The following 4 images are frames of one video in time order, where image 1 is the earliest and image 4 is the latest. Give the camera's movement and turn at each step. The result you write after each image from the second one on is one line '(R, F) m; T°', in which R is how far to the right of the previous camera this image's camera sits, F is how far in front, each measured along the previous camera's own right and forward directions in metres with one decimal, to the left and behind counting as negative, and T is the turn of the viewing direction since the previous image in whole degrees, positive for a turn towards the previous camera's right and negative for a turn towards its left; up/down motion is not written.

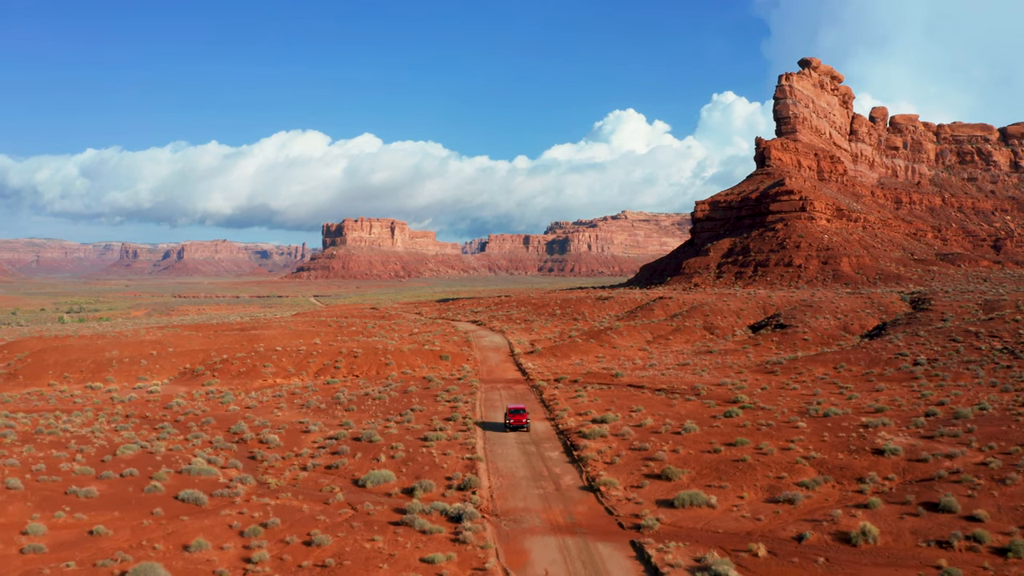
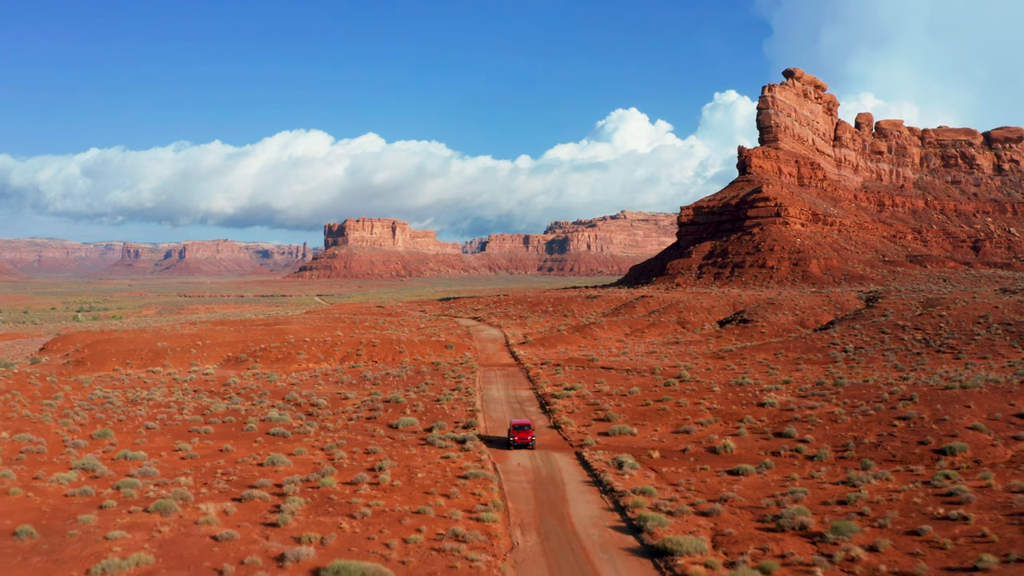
(+0.5, -6.3) m; 0°
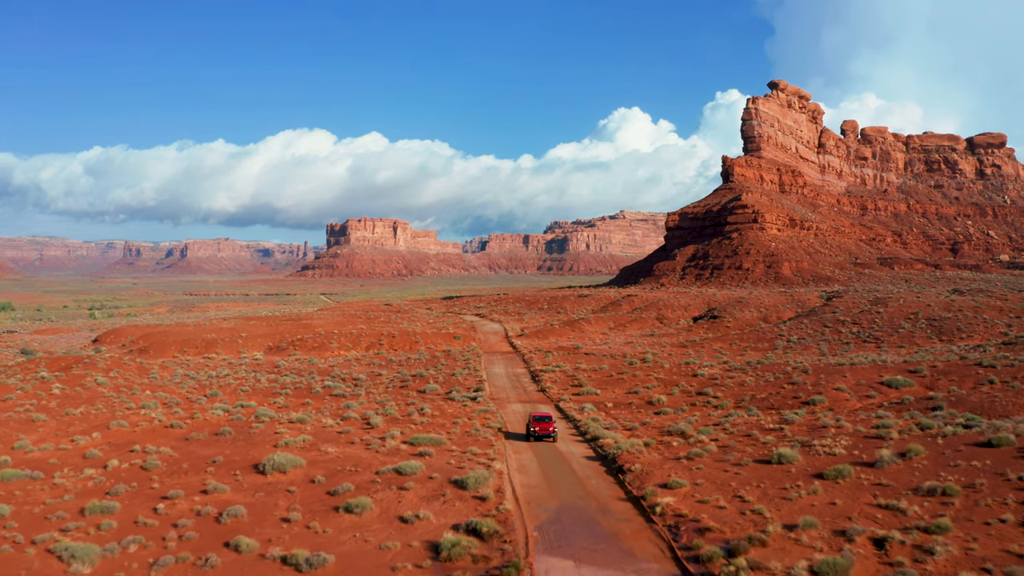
(+0.1, -7.6) m; 0°
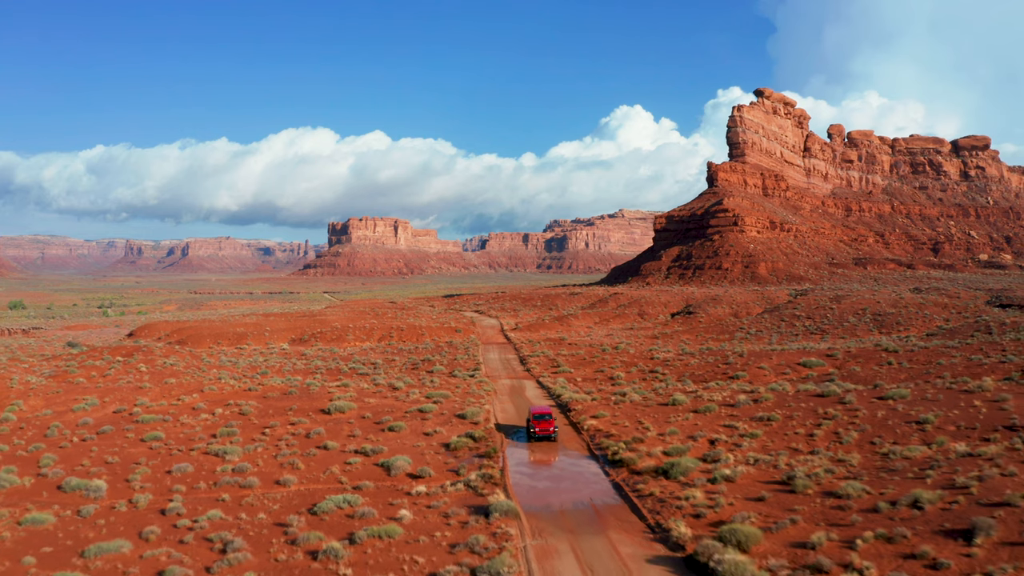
(+0.6, -6.8) m; 0°
